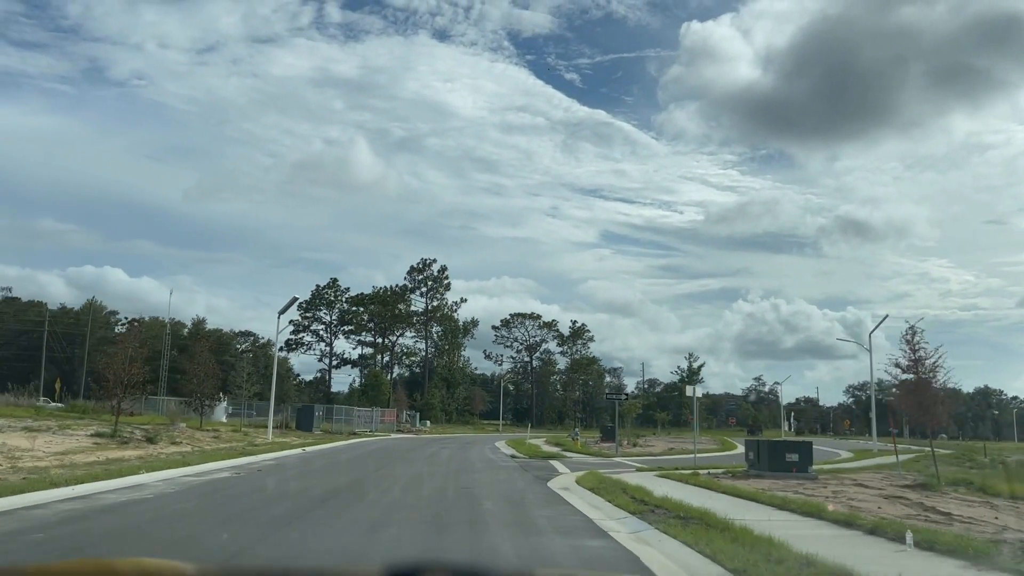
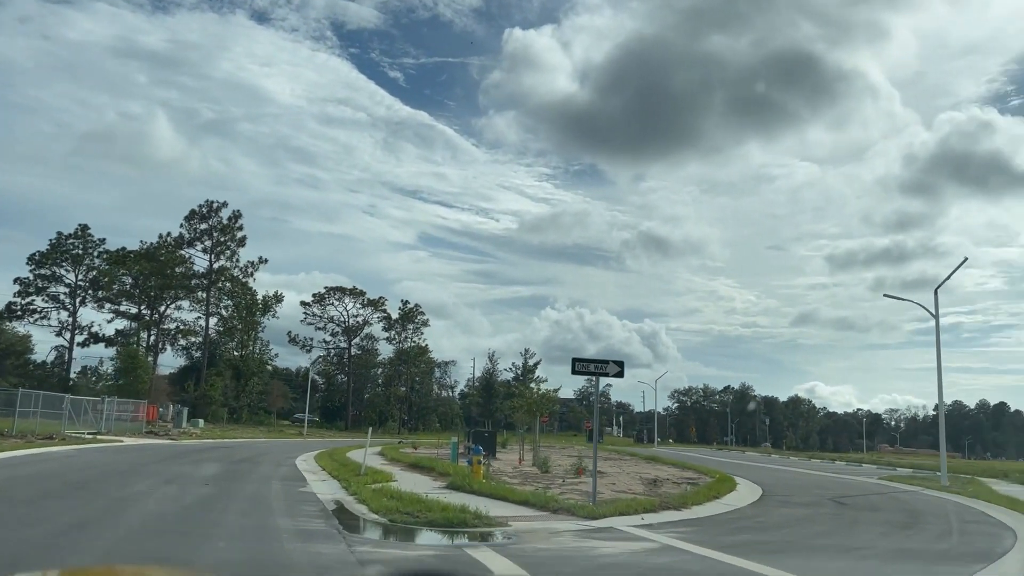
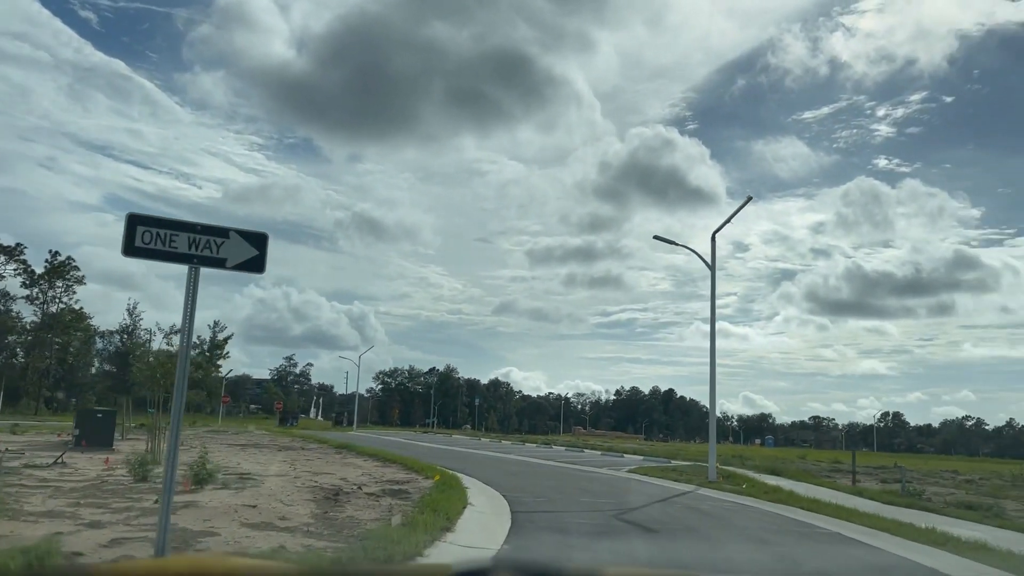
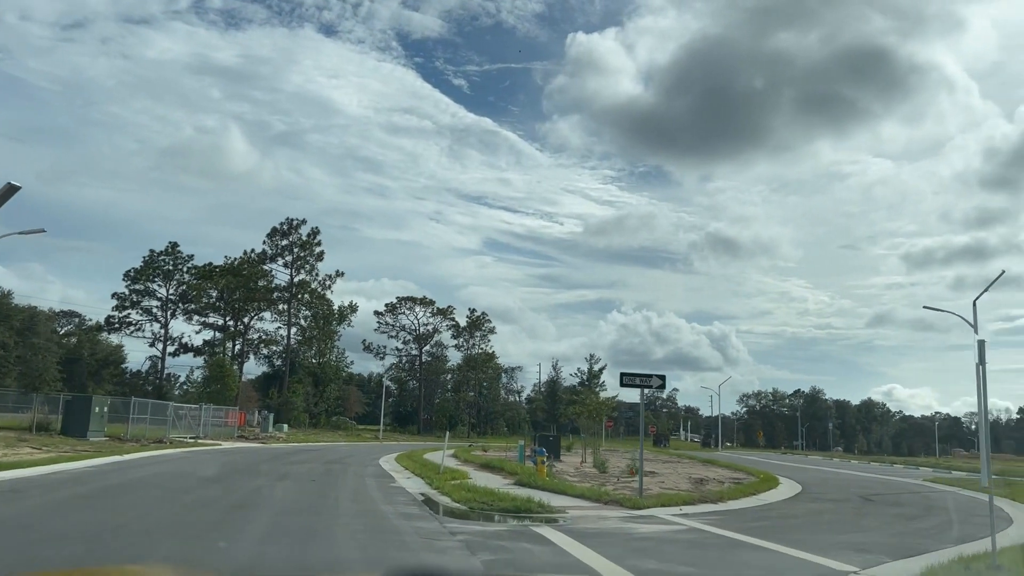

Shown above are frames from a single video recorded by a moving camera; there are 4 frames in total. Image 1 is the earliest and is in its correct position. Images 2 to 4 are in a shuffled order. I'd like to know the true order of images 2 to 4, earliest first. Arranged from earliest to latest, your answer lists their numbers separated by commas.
4, 2, 3
